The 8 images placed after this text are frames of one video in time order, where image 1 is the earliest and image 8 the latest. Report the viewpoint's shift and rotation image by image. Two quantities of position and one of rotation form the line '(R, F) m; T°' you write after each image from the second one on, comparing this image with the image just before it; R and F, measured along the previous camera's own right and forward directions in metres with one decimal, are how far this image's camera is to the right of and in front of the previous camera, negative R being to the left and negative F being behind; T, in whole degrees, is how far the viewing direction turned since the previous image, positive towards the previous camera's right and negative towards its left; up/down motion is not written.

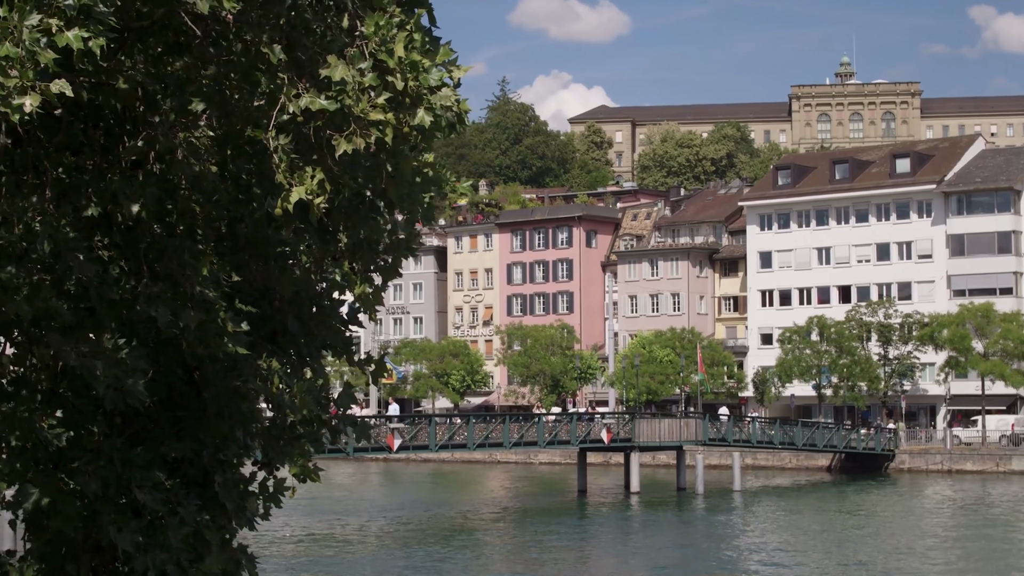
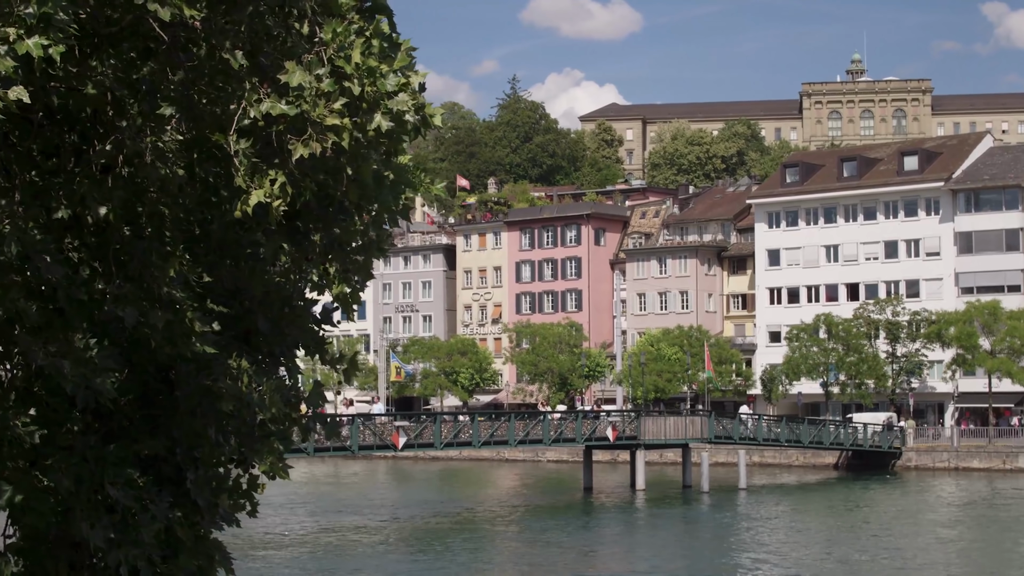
(+0.2, -0.1) m; 0°
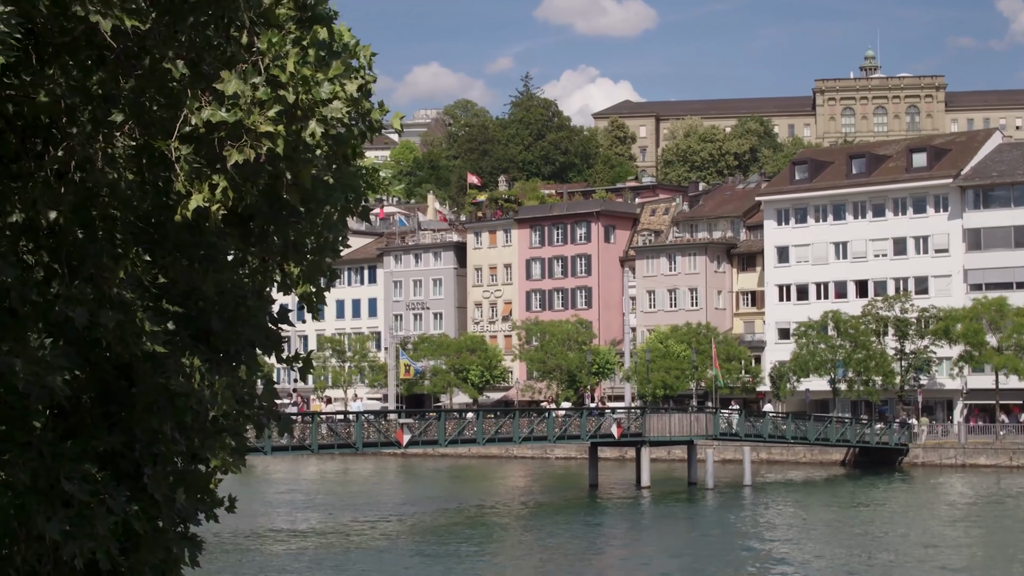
(+0.3, -0.2) m; -1°
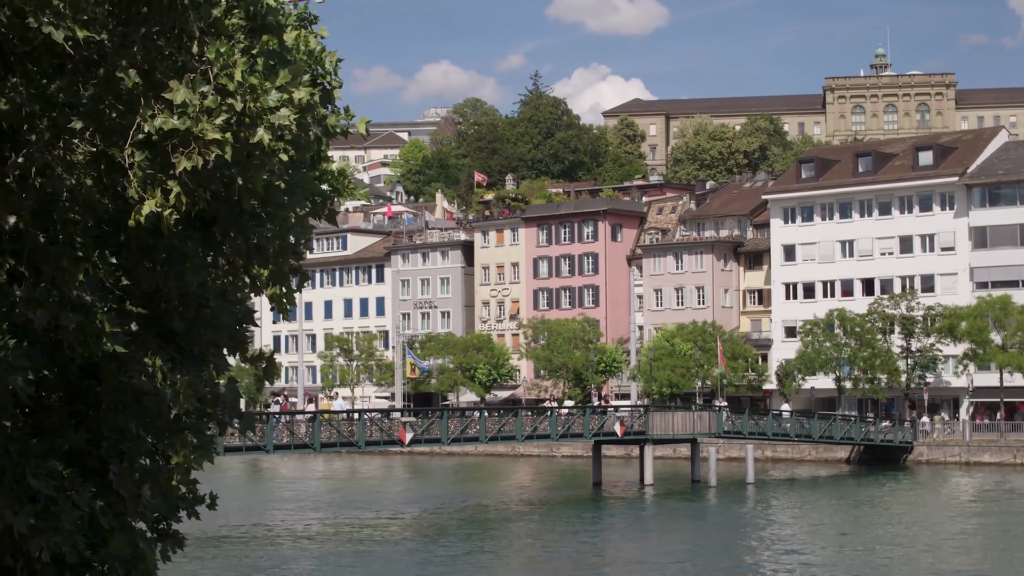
(+0.2, -0.2) m; 0°
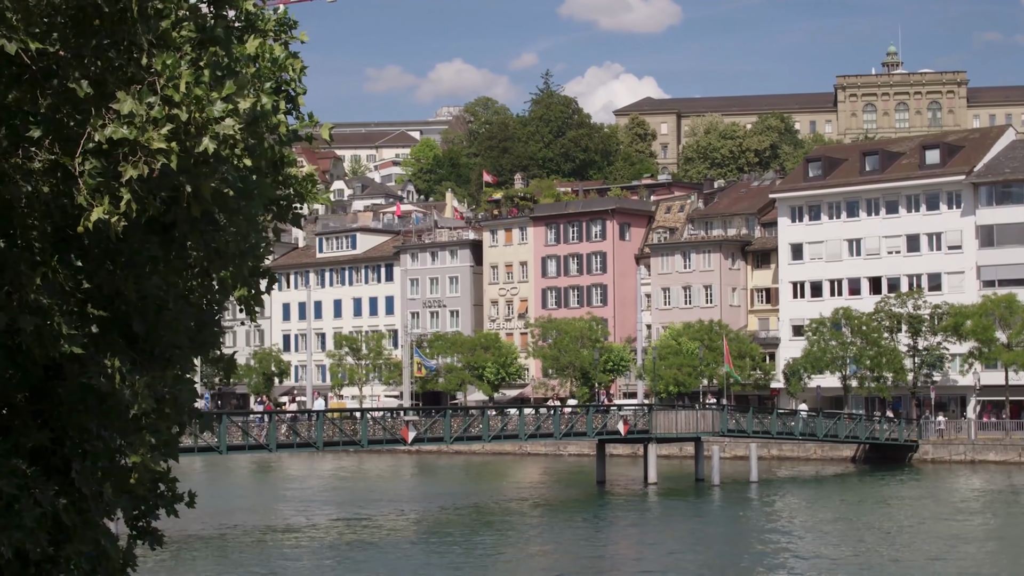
(+0.3, -0.2) m; 0°
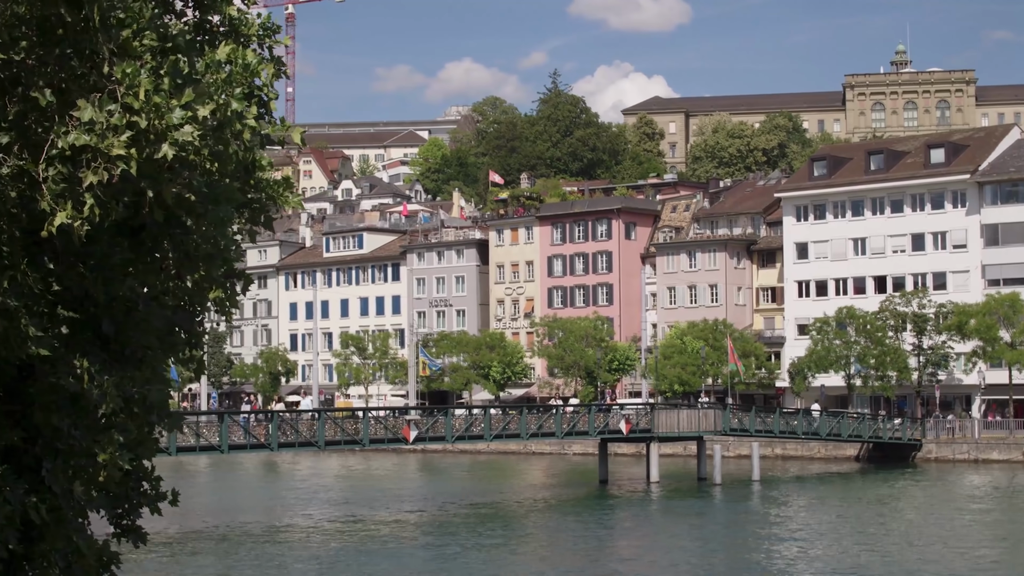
(+0.2, -0.1) m; 0°
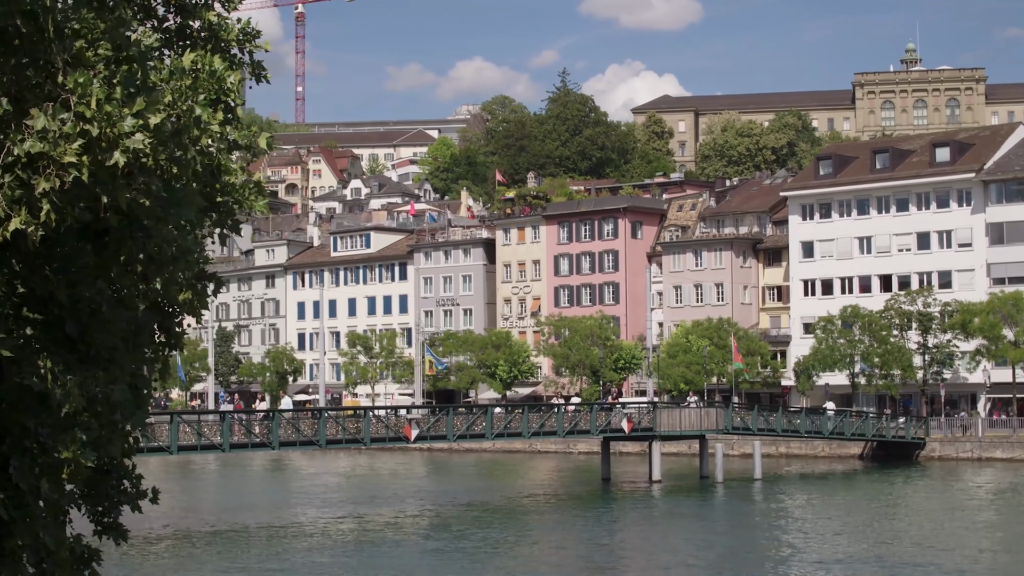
(+0.3, -0.2) m; 0°
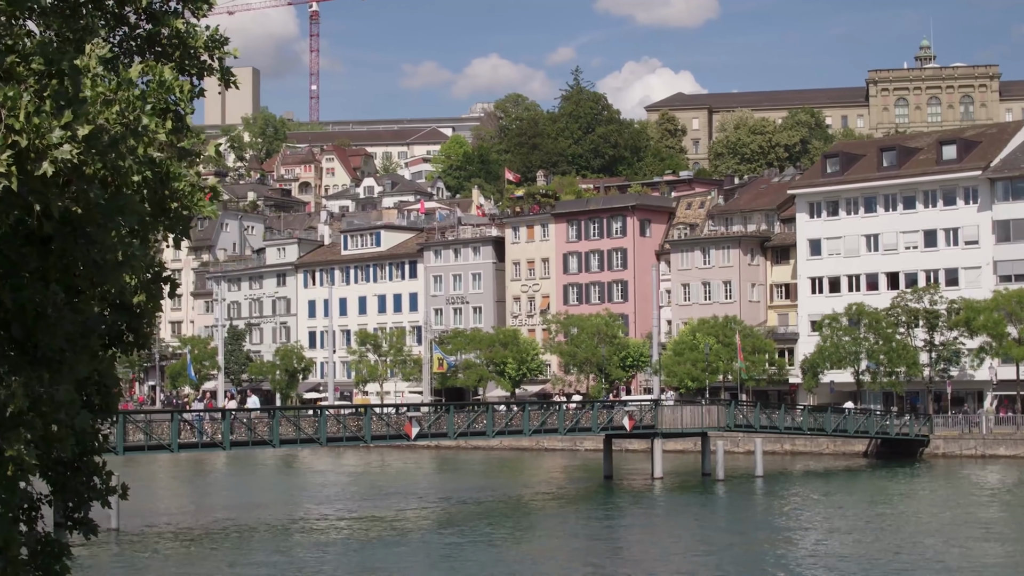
(+0.4, -0.3) m; -1°
